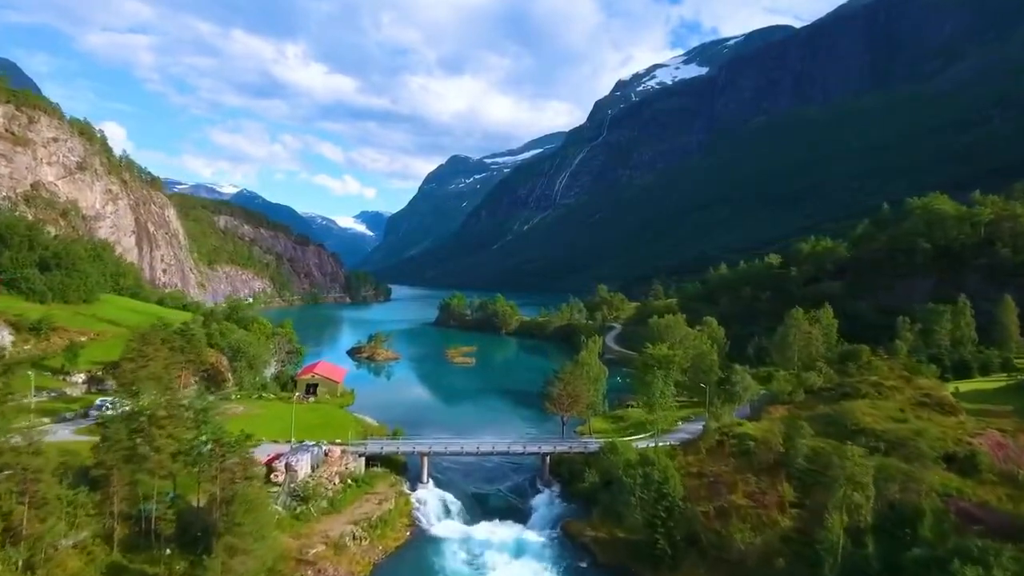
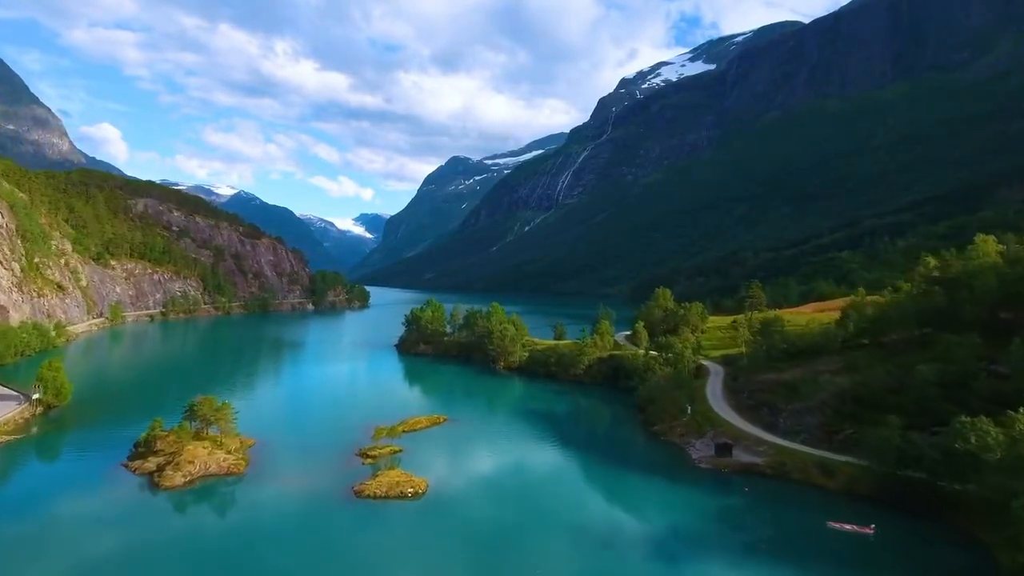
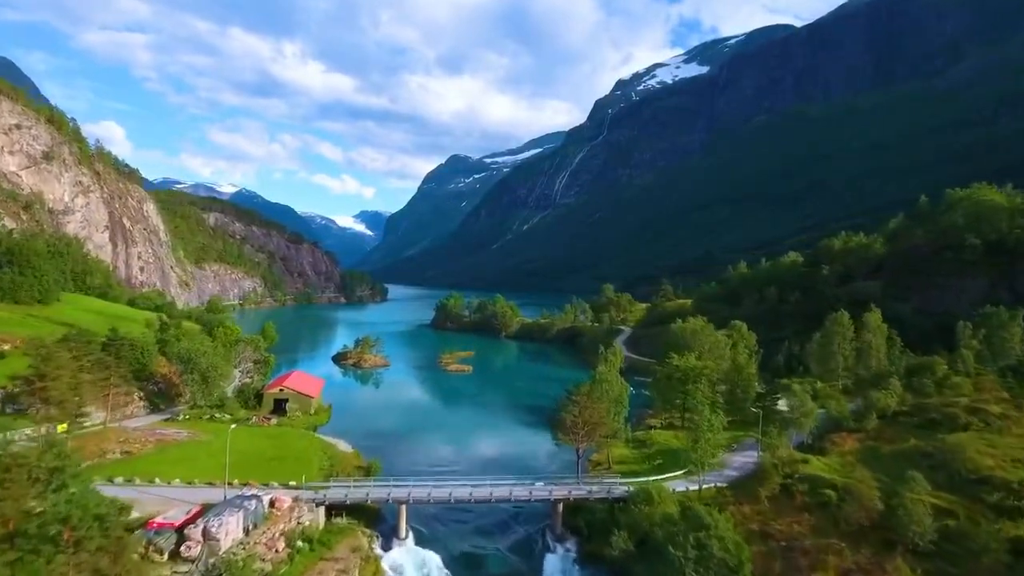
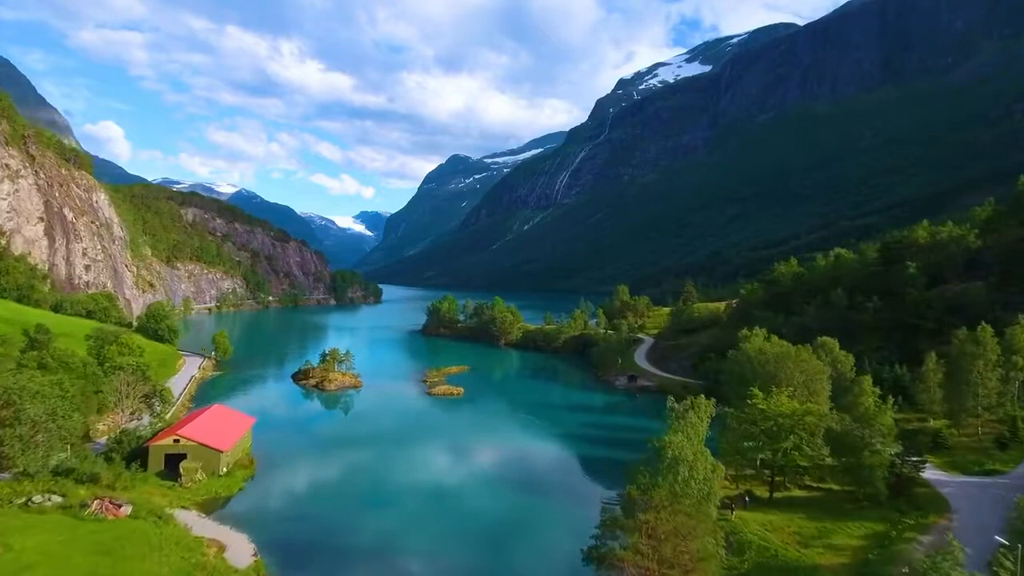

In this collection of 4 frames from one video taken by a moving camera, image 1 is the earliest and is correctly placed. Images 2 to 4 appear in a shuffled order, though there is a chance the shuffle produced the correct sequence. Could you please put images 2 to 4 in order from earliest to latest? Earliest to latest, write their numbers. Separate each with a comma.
3, 4, 2
